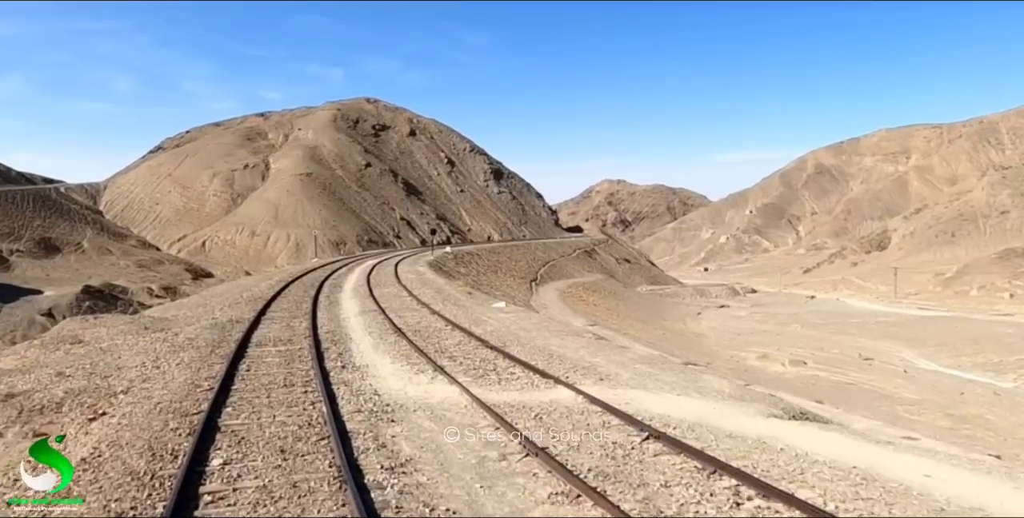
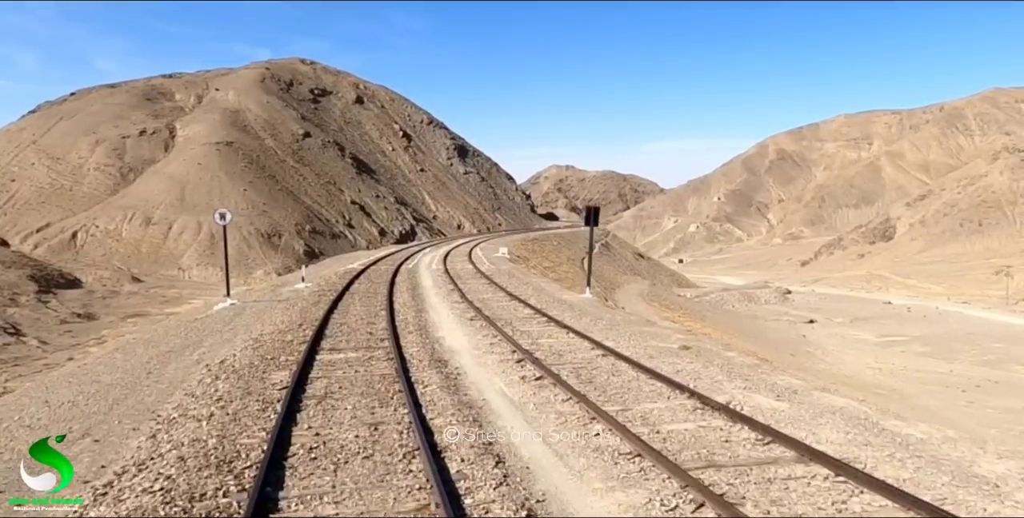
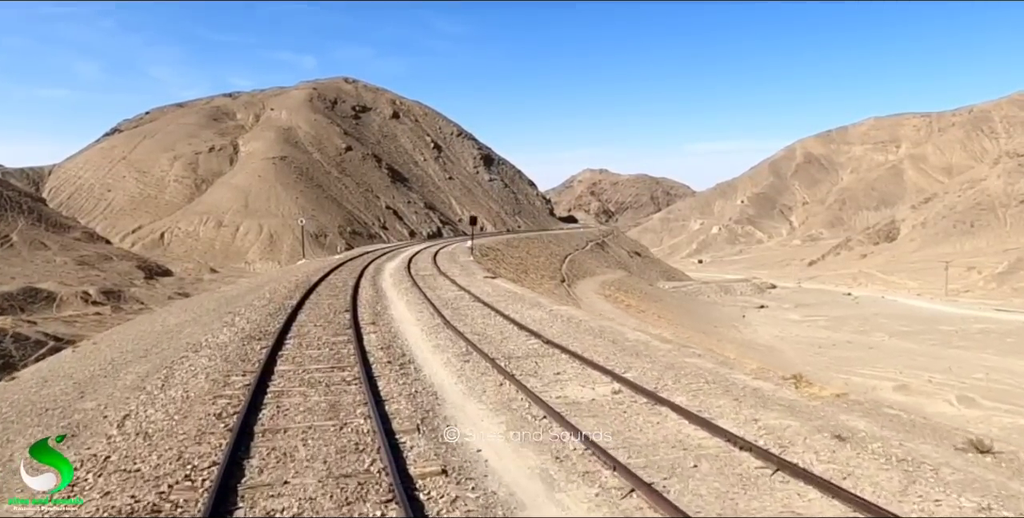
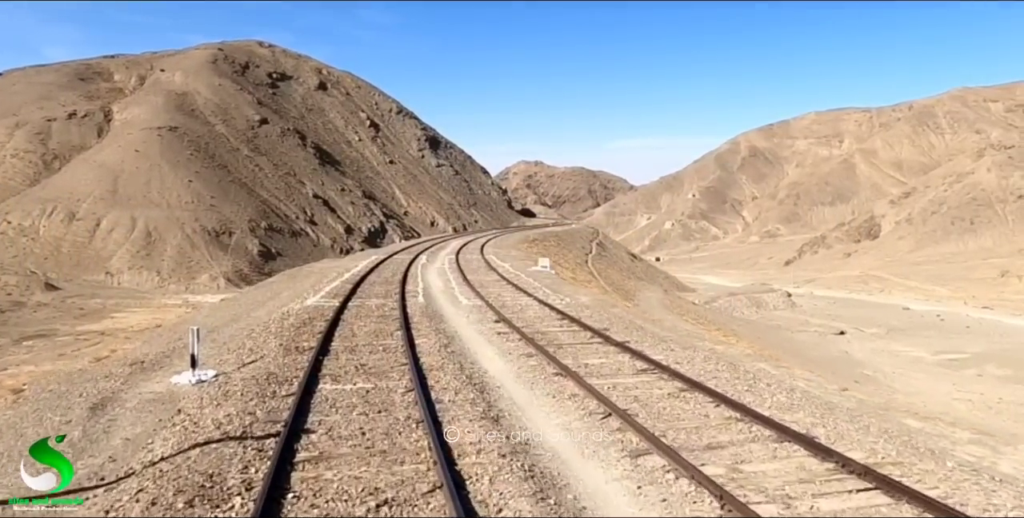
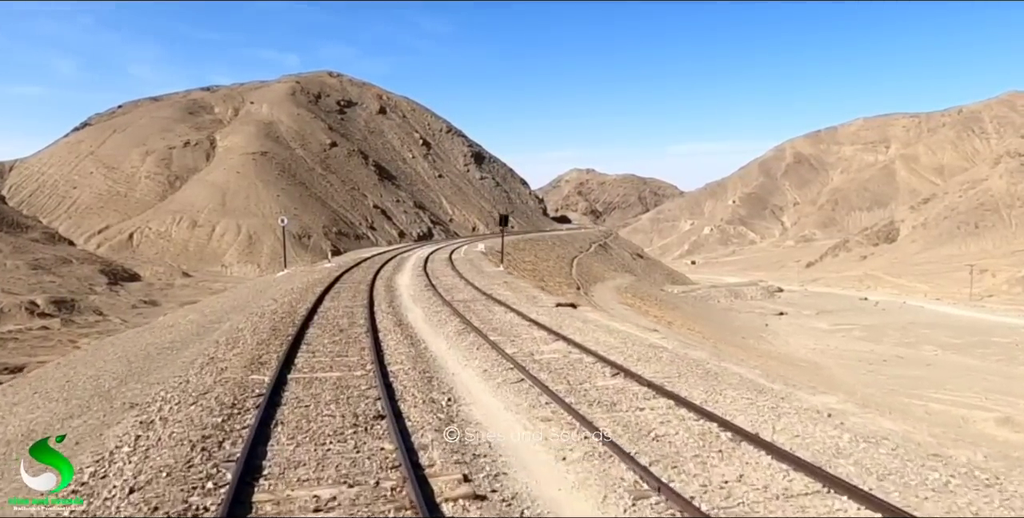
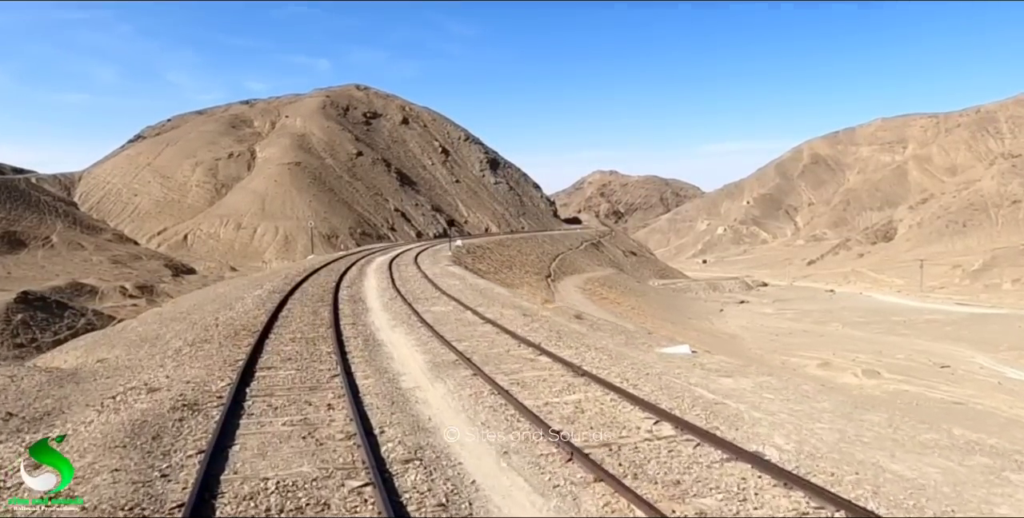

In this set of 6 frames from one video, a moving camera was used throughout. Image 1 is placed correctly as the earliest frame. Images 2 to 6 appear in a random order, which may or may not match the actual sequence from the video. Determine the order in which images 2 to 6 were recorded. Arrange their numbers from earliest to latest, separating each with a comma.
6, 3, 5, 2, 4
